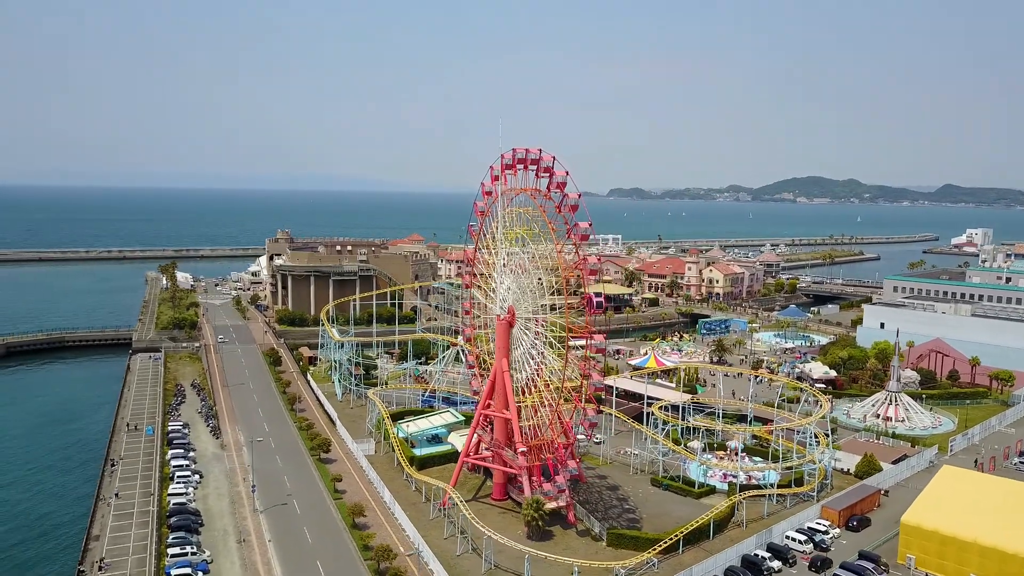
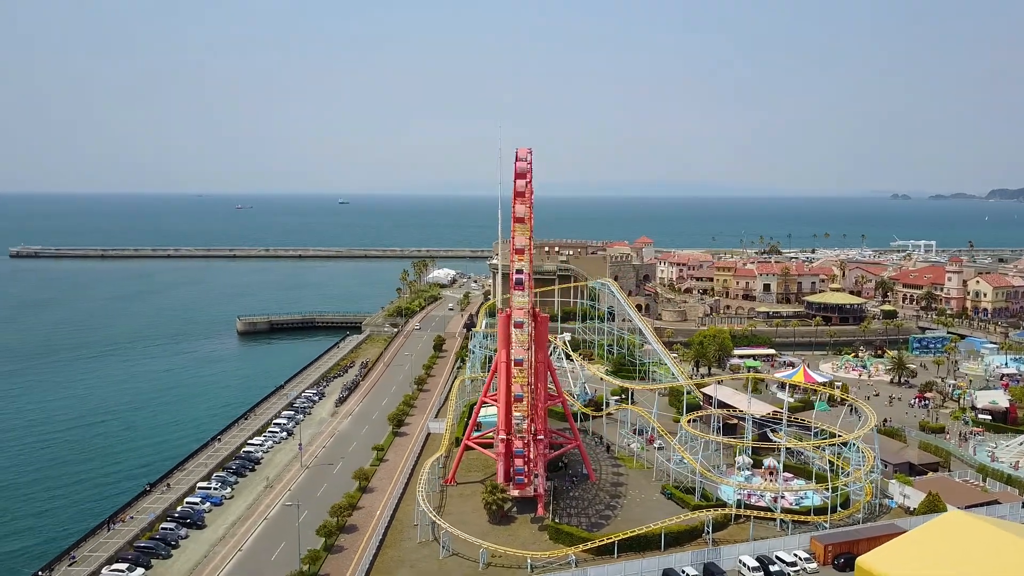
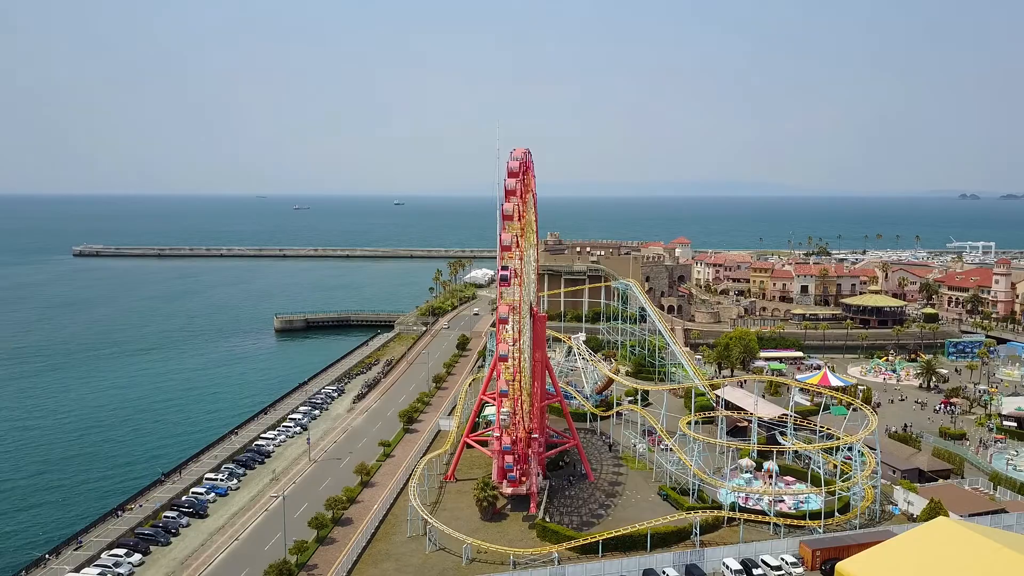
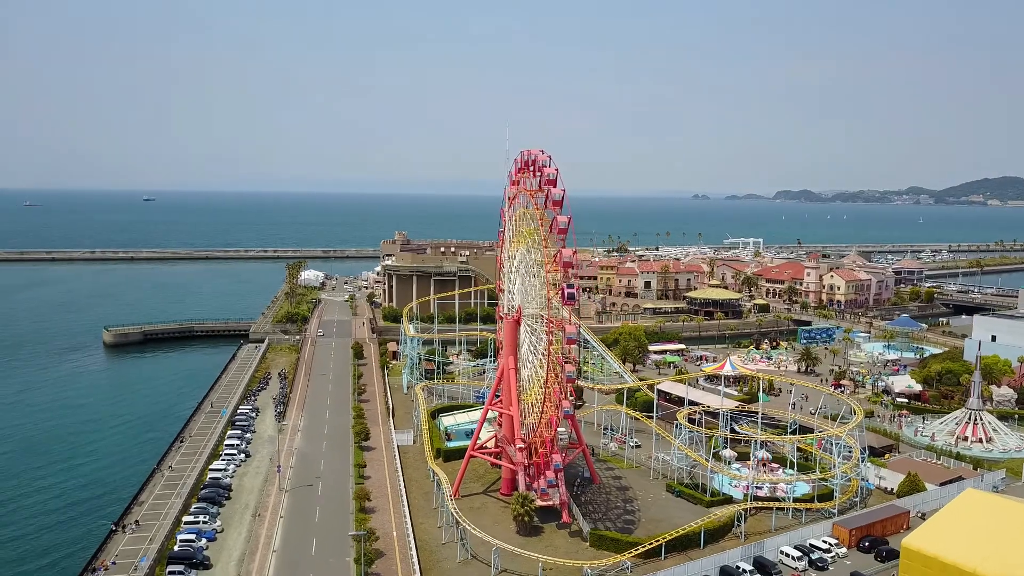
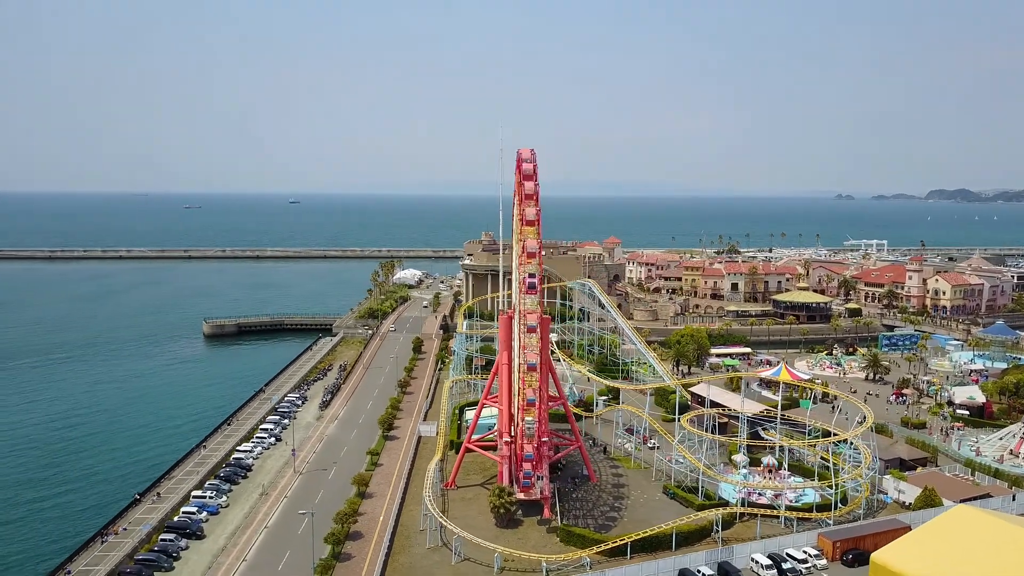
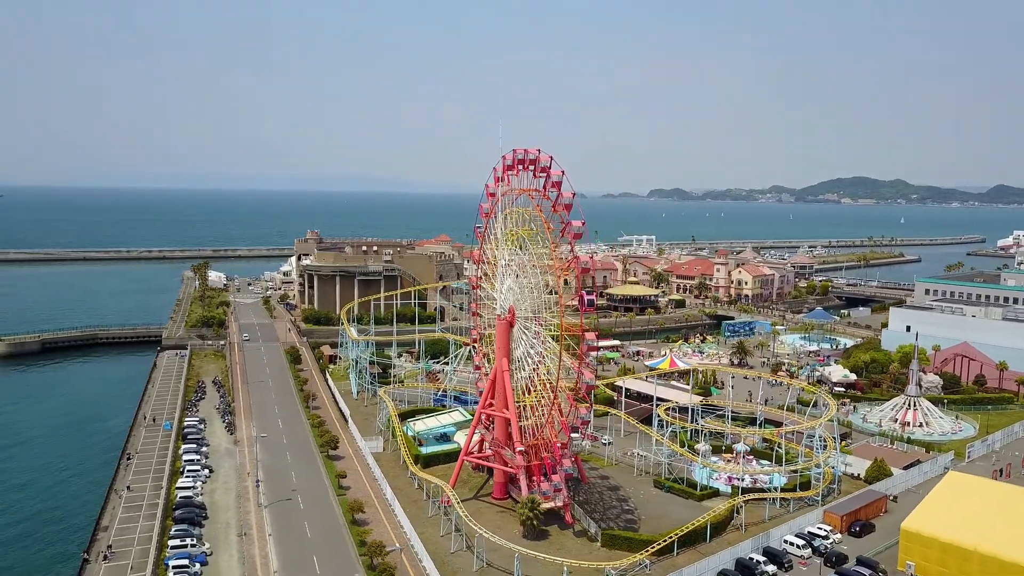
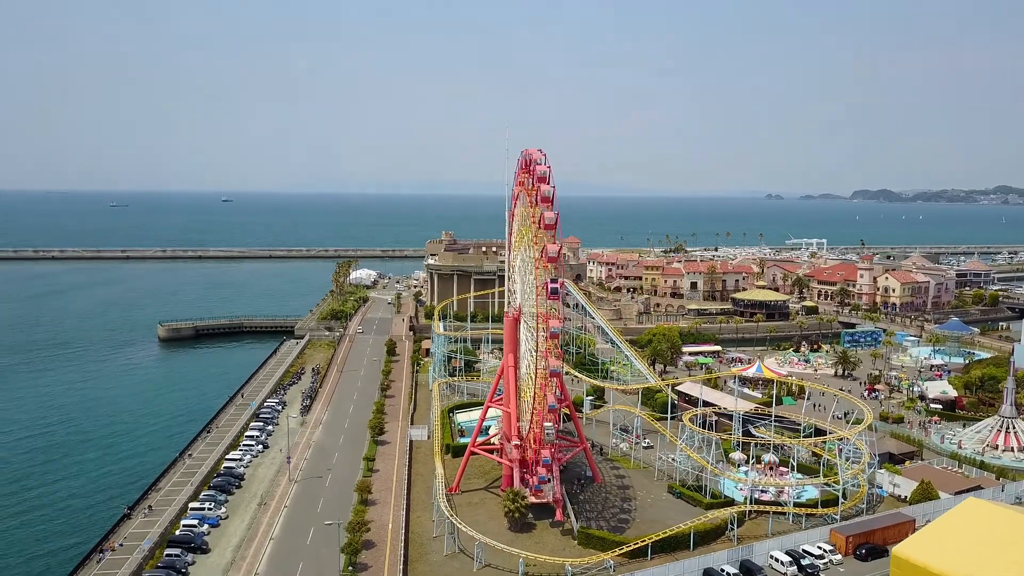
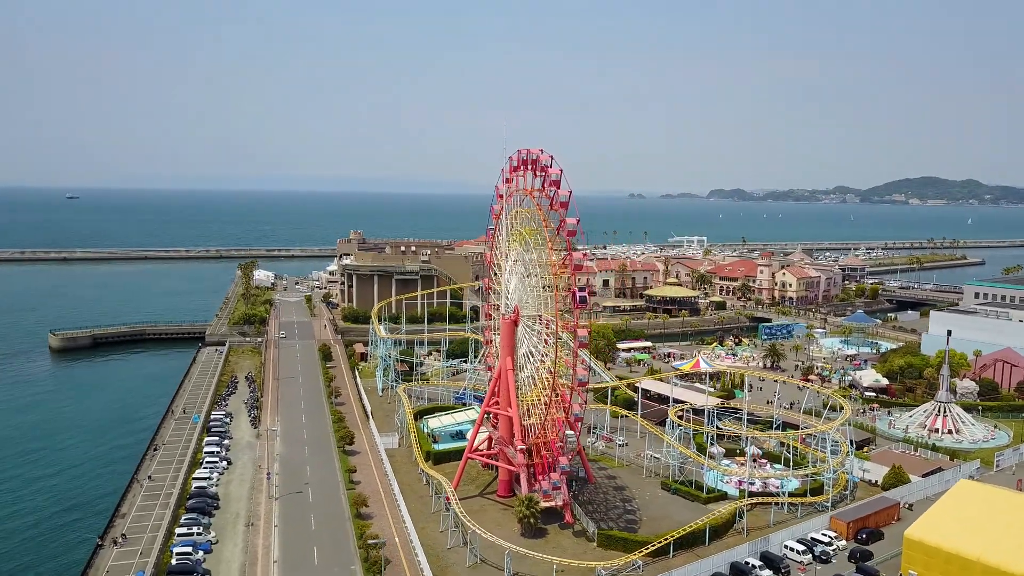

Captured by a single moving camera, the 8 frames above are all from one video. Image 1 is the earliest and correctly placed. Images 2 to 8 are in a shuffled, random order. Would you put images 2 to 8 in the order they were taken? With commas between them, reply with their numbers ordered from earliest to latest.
6, 8, 4, 7, 5, 2, 3
